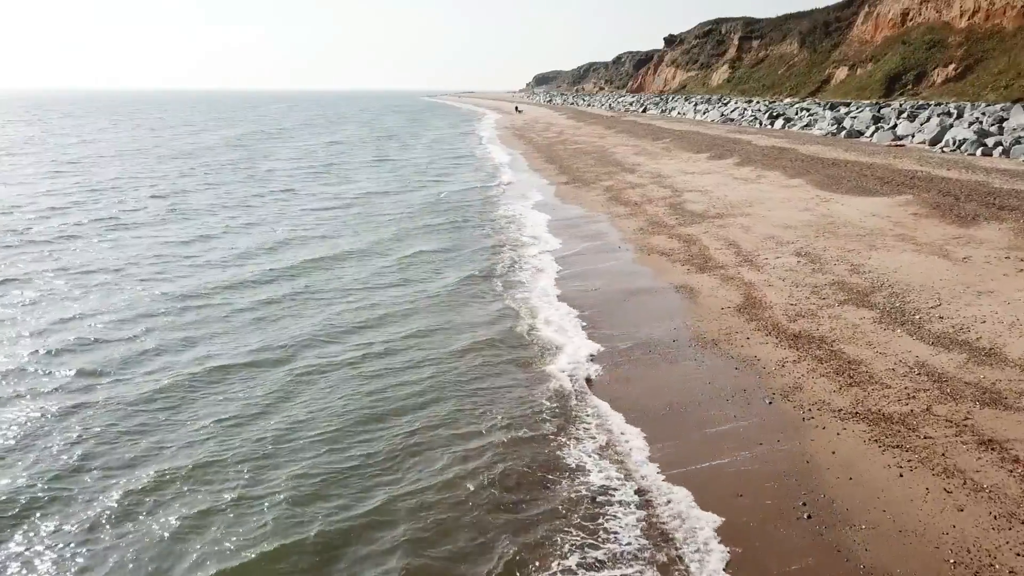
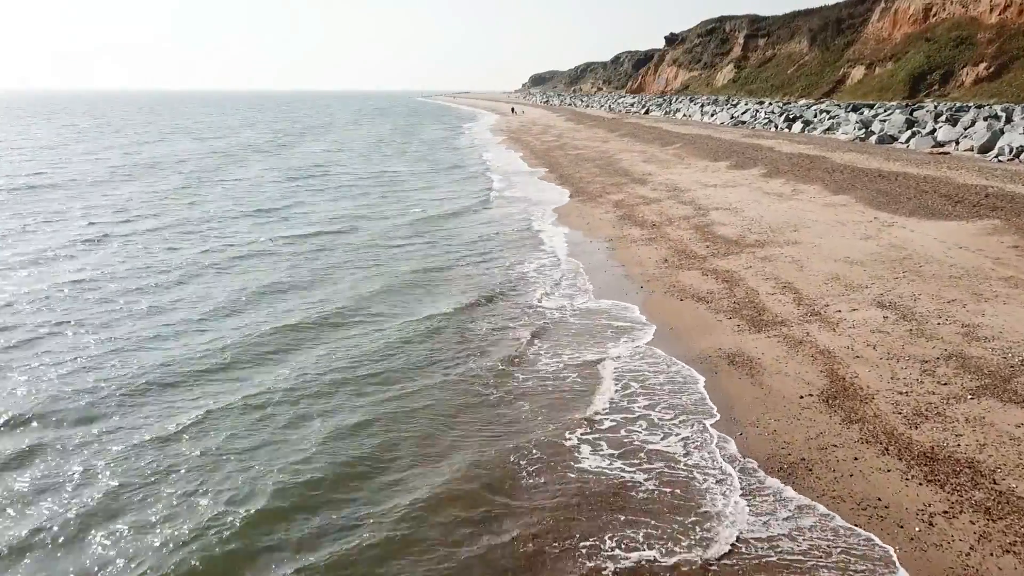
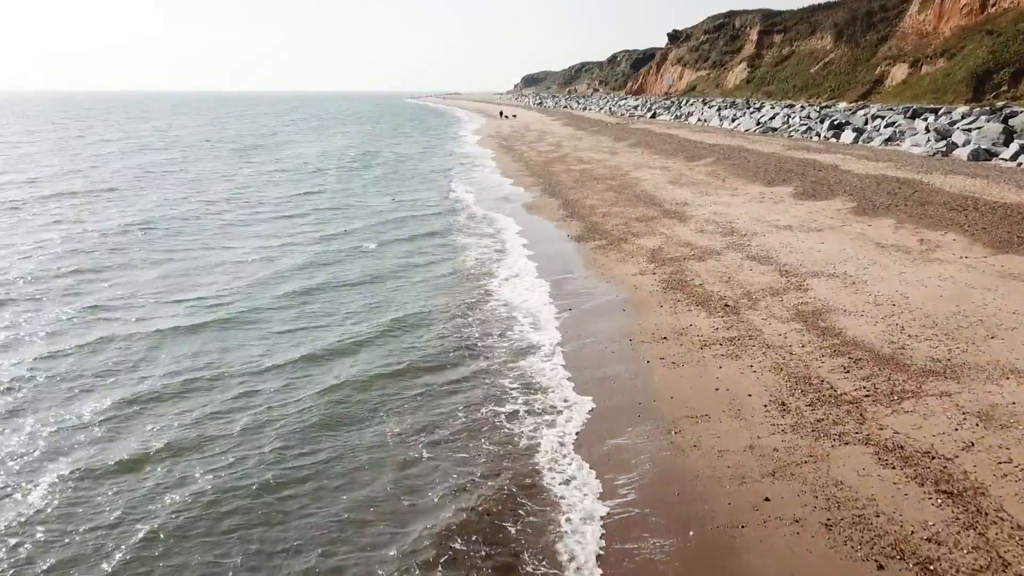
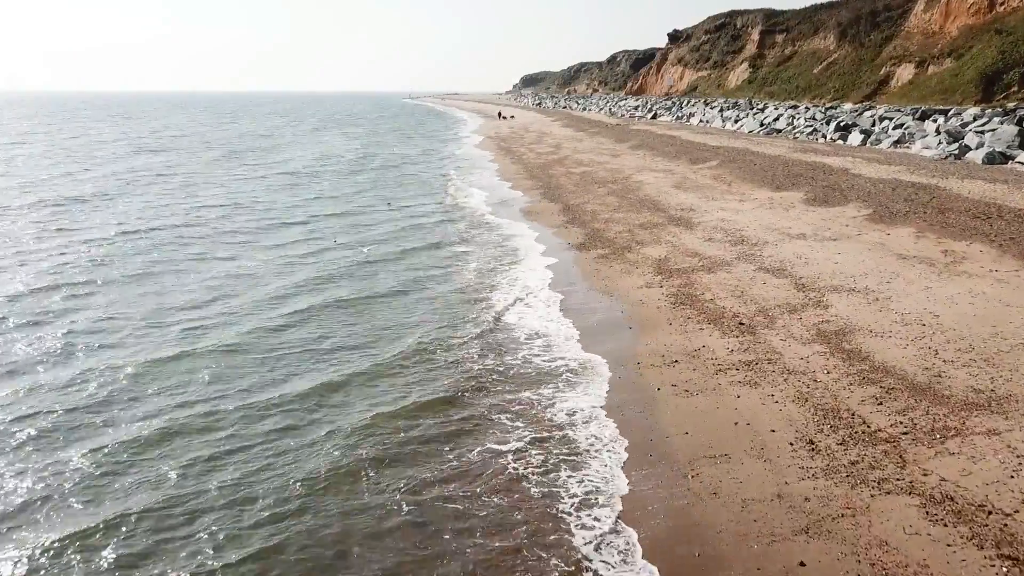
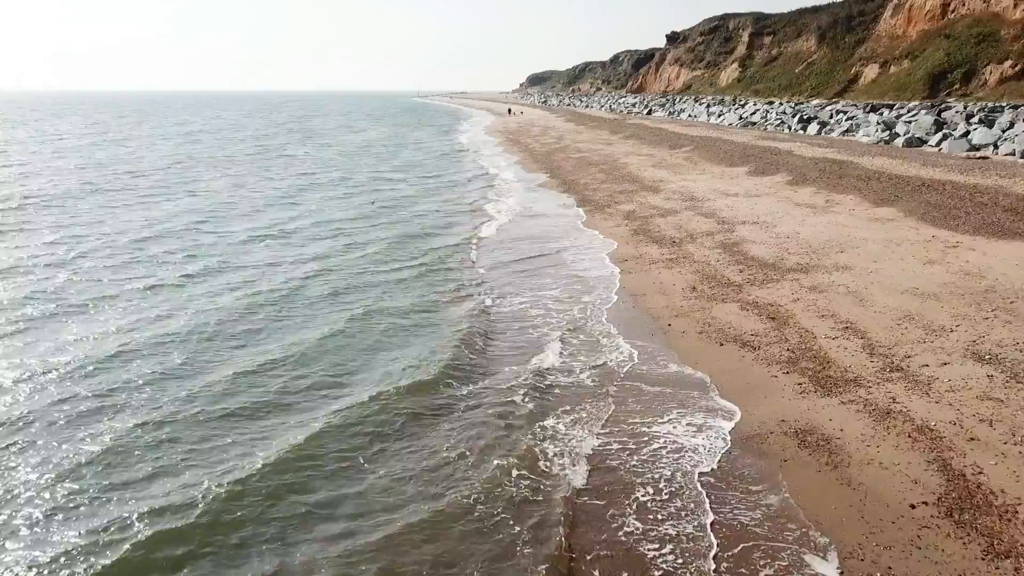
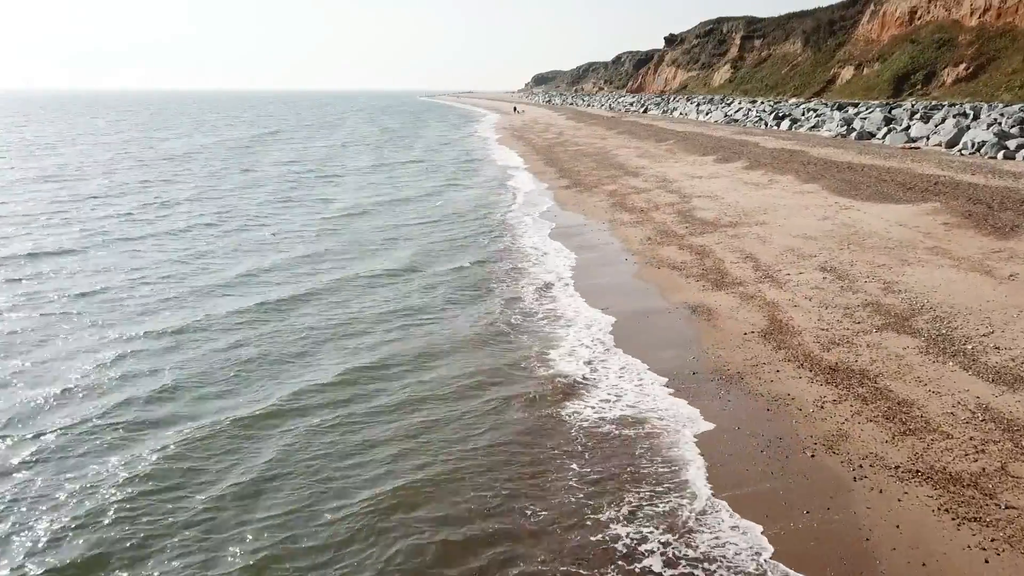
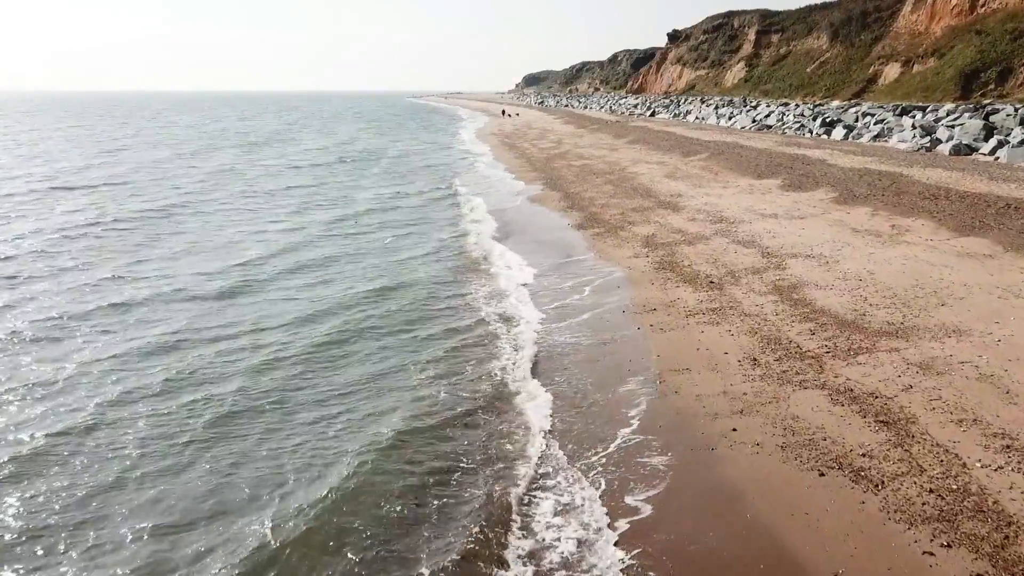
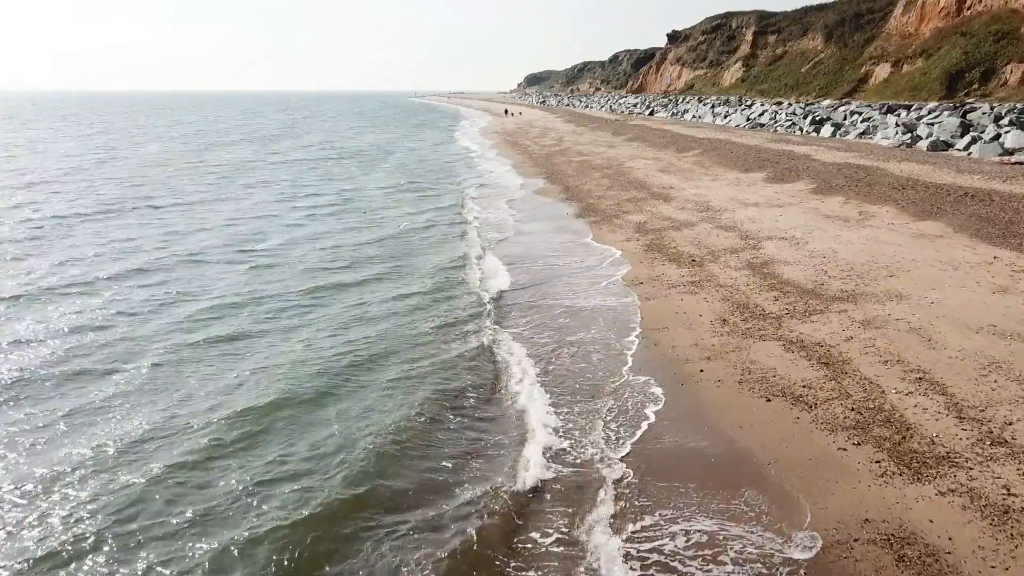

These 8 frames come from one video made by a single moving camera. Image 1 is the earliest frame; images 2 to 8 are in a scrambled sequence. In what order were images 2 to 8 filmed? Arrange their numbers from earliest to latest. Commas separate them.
6, 2, 5, 8, 7, 3, 4
